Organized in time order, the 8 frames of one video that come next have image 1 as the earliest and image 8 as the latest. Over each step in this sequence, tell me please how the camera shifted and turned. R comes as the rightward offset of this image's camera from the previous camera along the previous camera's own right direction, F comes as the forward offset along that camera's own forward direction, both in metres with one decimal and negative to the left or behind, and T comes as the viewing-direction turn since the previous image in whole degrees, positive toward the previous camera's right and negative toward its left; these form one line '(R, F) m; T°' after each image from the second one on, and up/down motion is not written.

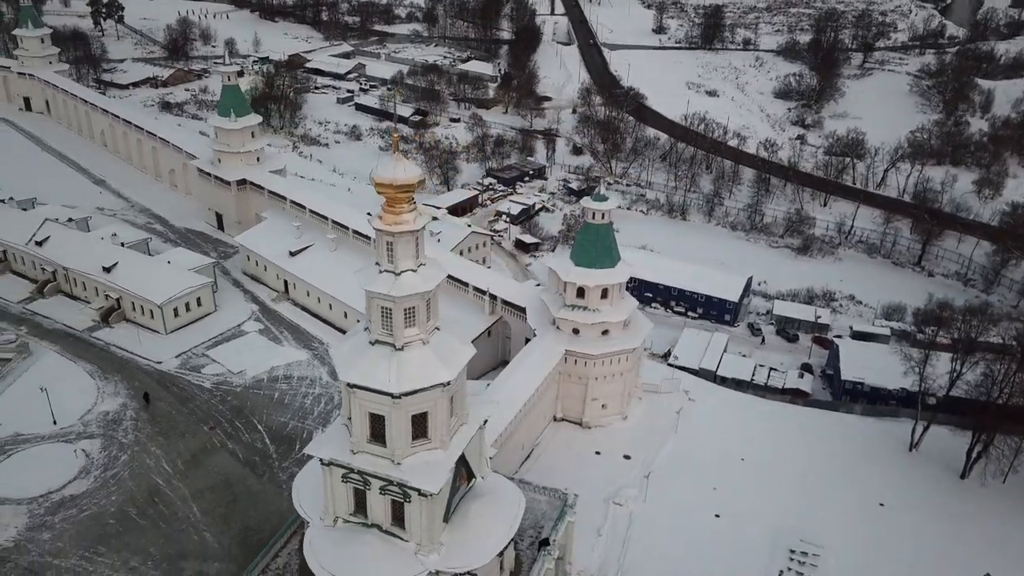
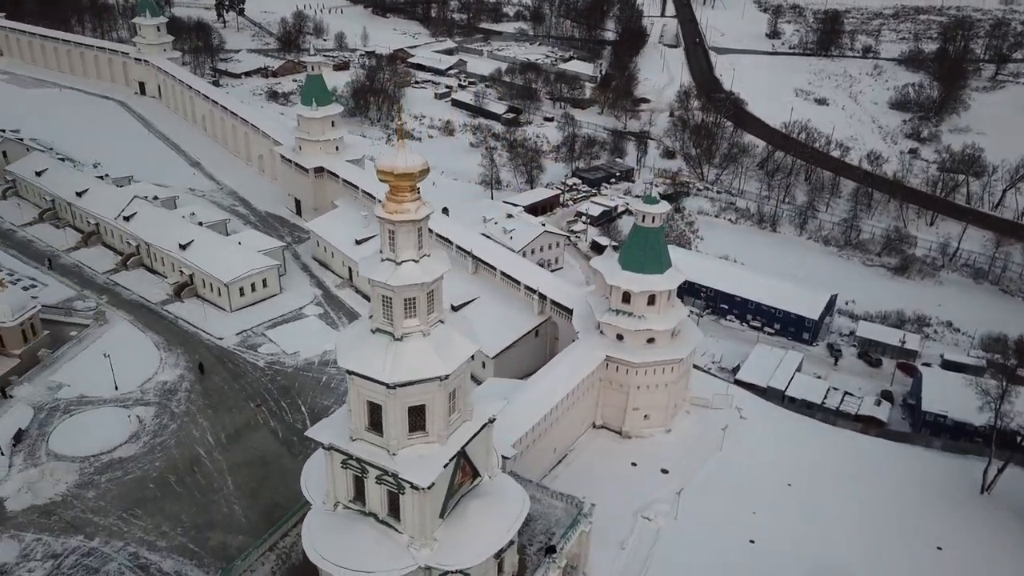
(+2.6, +0.7) m; -7°
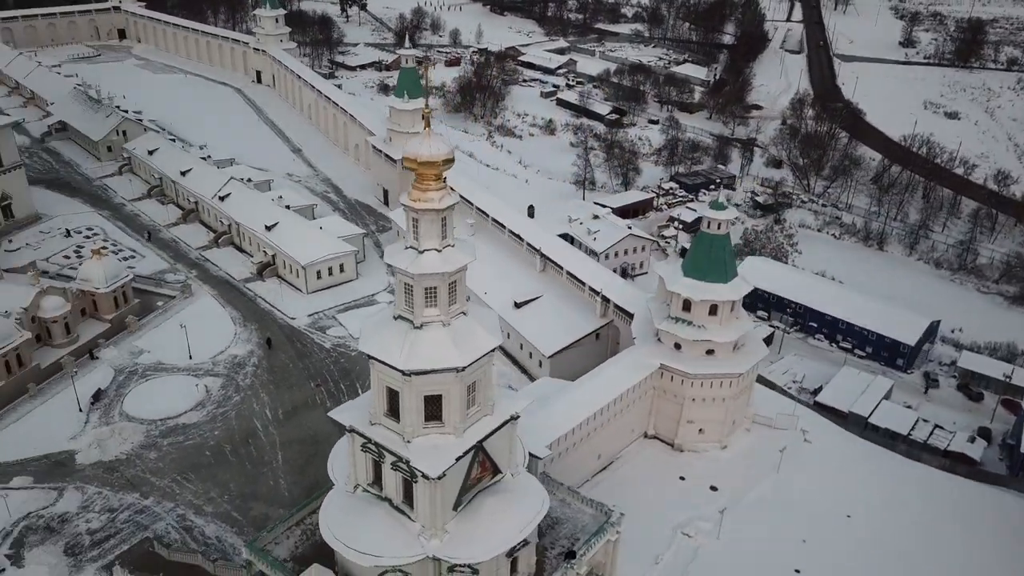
(+2.3, +0.5) m; -8°
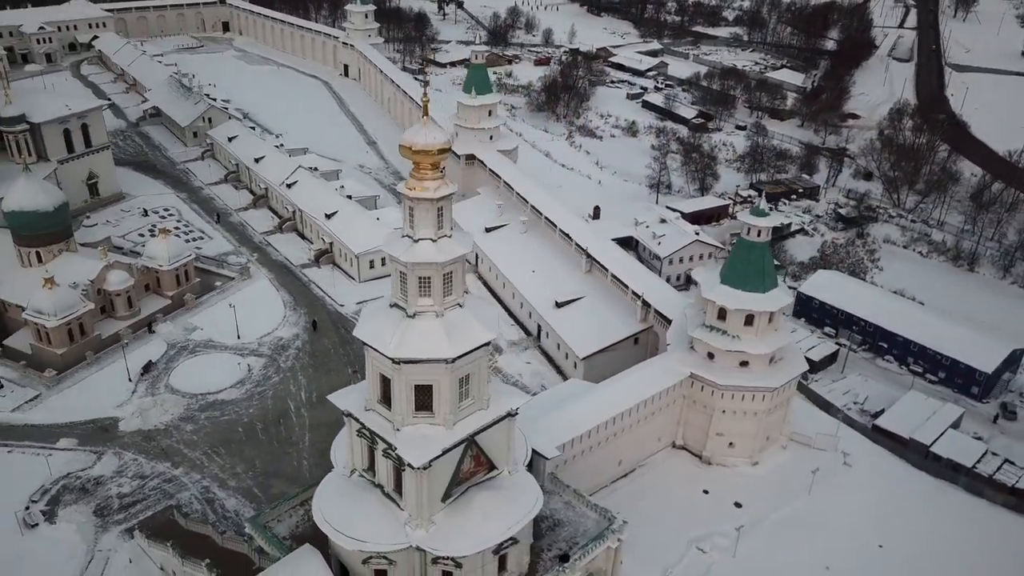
(+2.7, +0.4) m; -6°
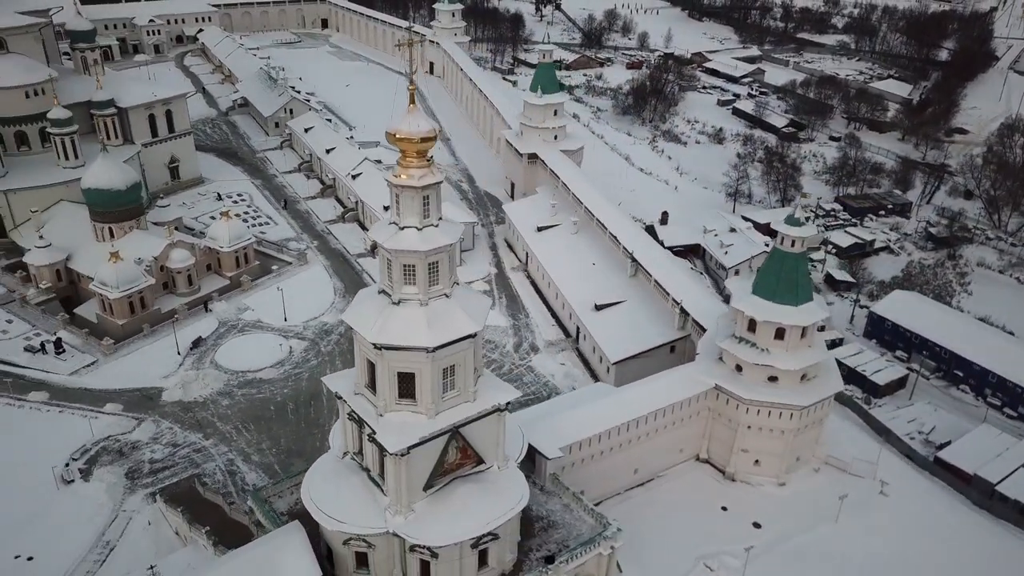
(+3.0, +0.3) m; -7°
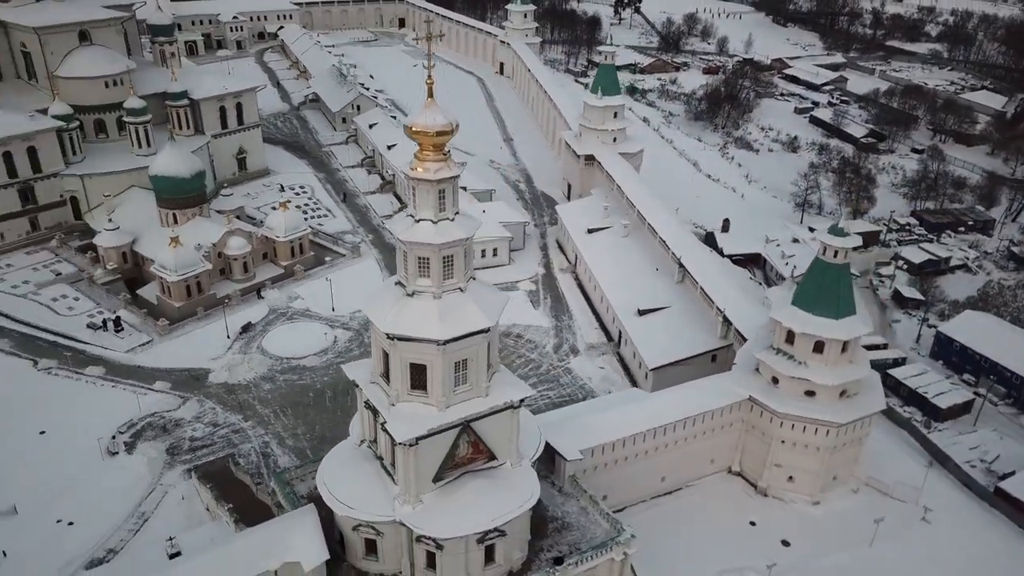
(+1.6, +0.1) m; -5°
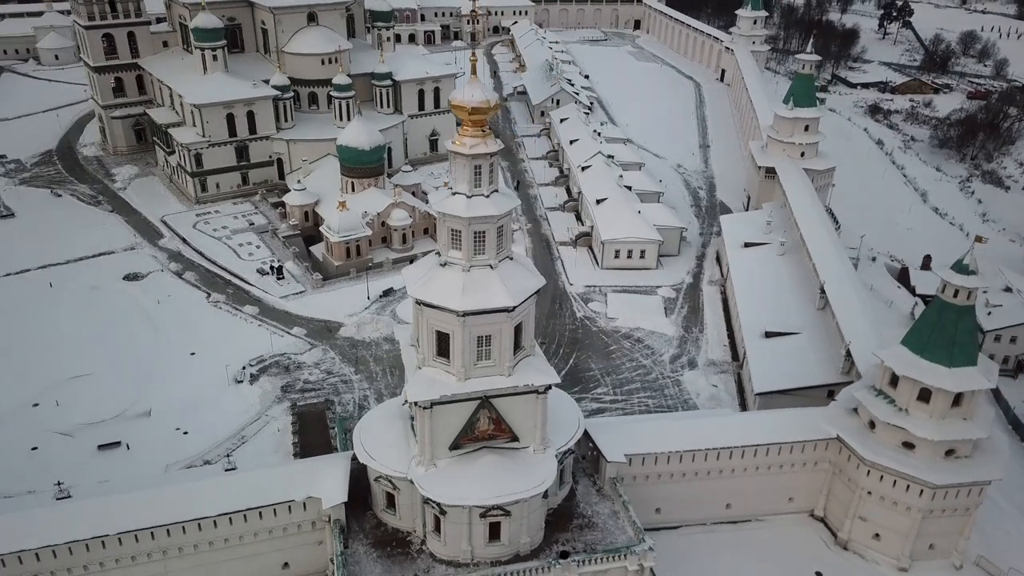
(+5.7, +0.7) m; -16°
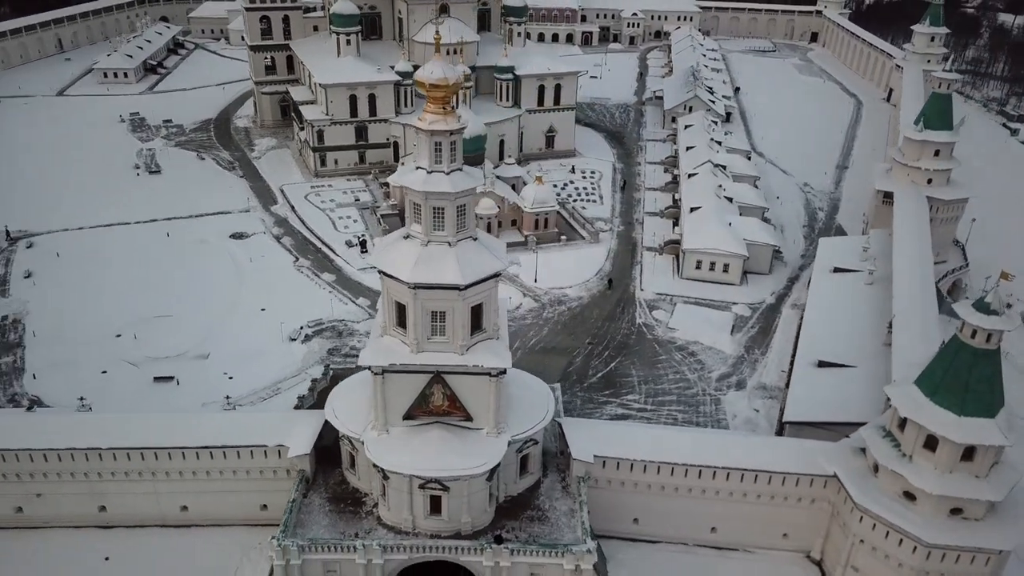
(+6.3, +0.5) m; -12°
